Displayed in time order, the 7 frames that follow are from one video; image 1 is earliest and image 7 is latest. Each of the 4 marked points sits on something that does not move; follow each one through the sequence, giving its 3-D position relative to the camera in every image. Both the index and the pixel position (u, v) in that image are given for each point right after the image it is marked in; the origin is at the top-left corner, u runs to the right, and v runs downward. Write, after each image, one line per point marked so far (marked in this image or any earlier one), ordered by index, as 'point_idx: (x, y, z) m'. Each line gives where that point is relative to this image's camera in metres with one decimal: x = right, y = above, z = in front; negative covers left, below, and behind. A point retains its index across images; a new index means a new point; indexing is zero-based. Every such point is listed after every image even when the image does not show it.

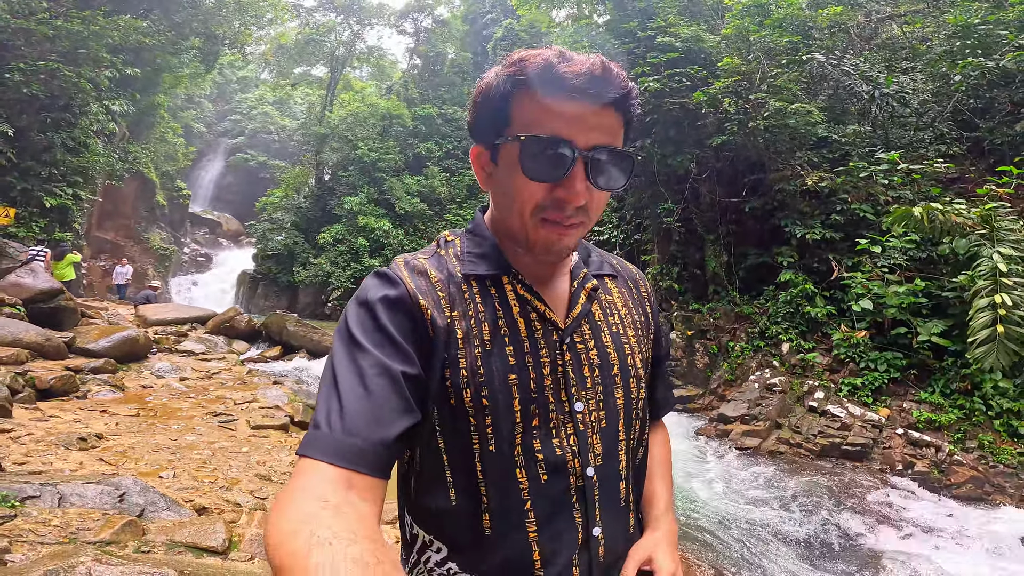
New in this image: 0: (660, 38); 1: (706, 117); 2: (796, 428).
0: (+2.9, +4.6, +9.9) m
1: (+3.0, +2.7, +8.3) m
2: (+2.9, -1.5, +5.7) m
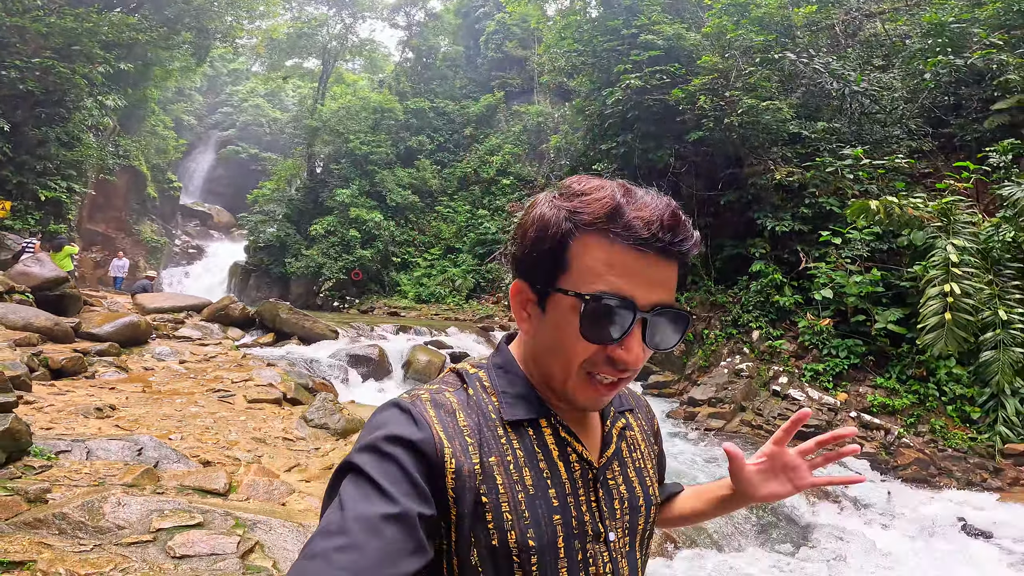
0: (+2.6, +4.7, +10.1) m
1: (+2.8, +2.8, +8.6) m
2: (+2.7, -1.4, +6.1) m
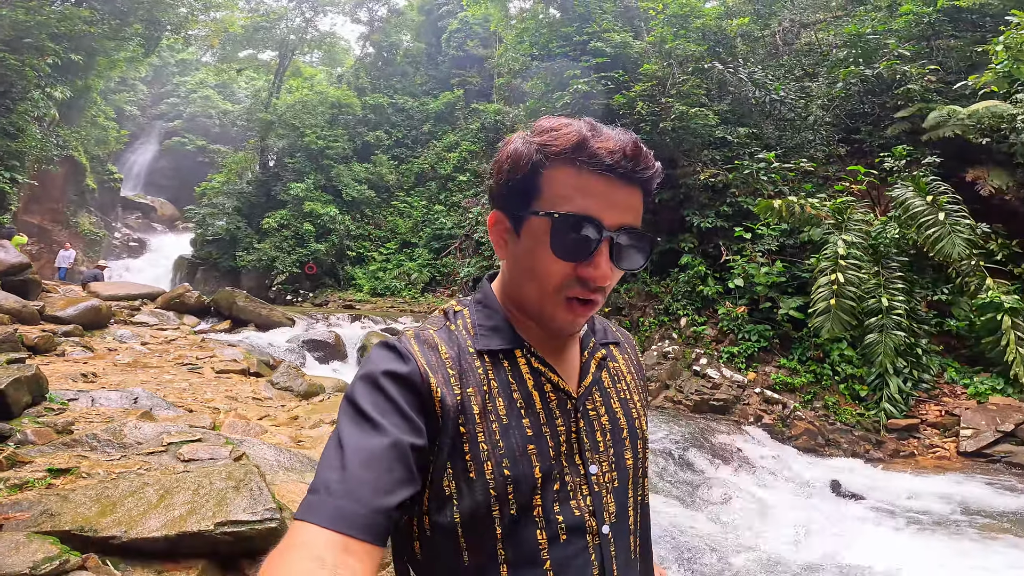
0: (+1.7, +4.9, +10.8) m
1: (+2.0, +3.0, +9.3) m
2: (+2.0, -1.3, +6.8) m
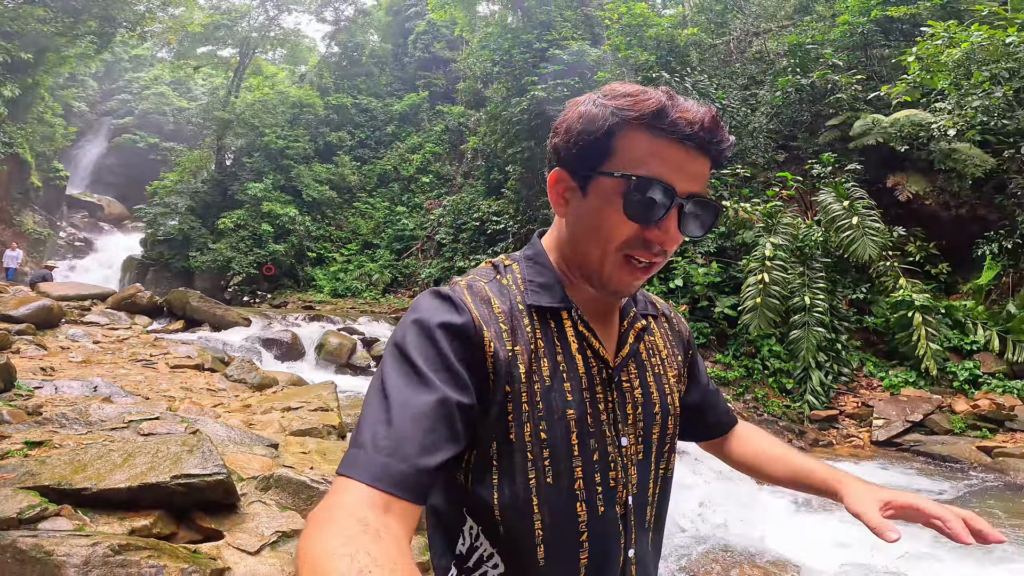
0: (+0.8, +4.9, +11.2) m
1: (+1.2, +3.0, +9.7) m
2: (+1.4, -1.2, +7.2) m
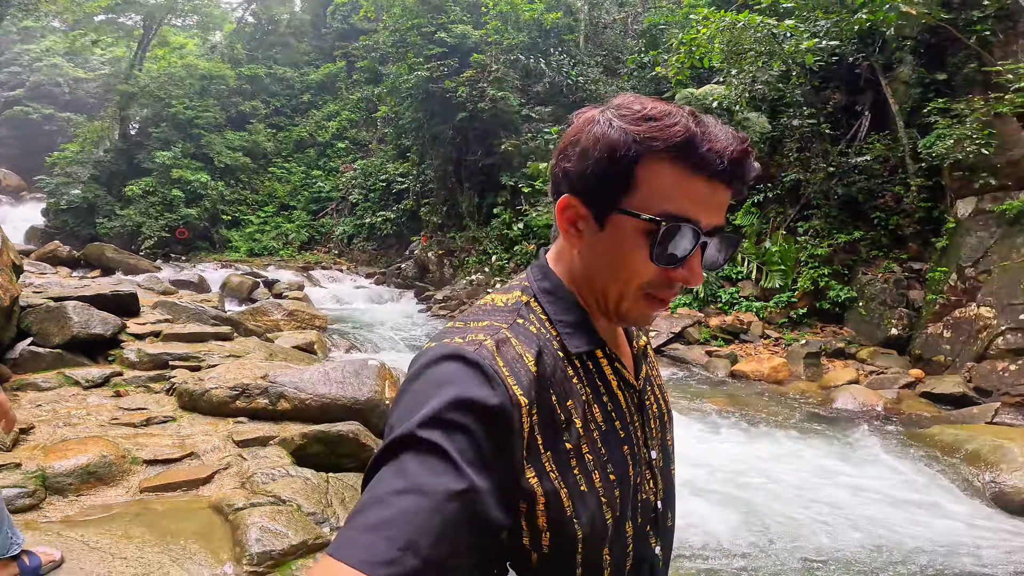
0: (-1.8, +6.0, +12.7) m
1: (-1.2, +4.1, +11.4) m
2: (-0.6, -0.3, +9.2) m
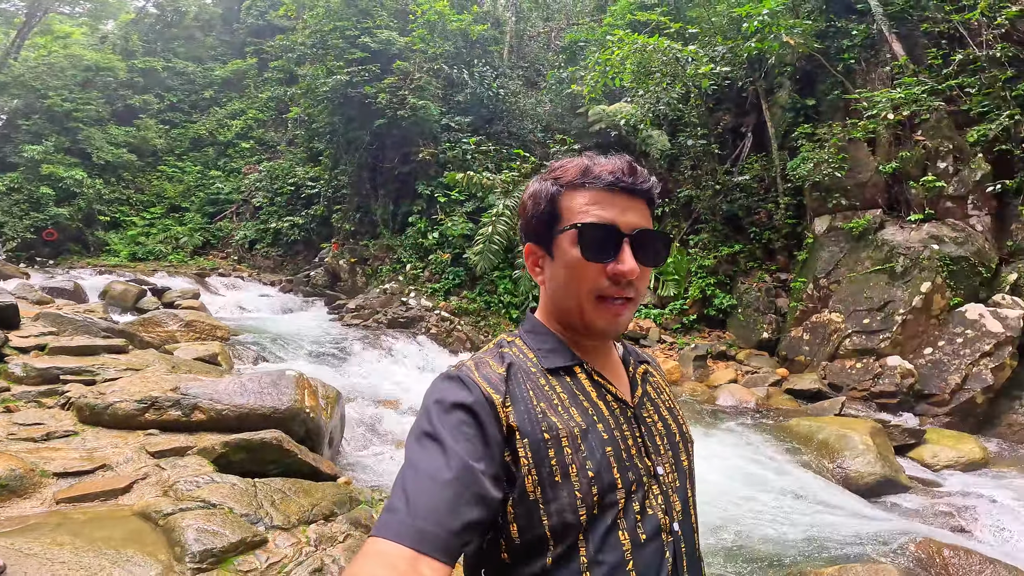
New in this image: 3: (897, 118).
0: (-3.8, +5.9, +12.6) m
1: (-3.0, +3.9, +11.4) m
2: (-2.1, -0.5, +9.2) m
3: (+5.6, +2.6, +7.9) m
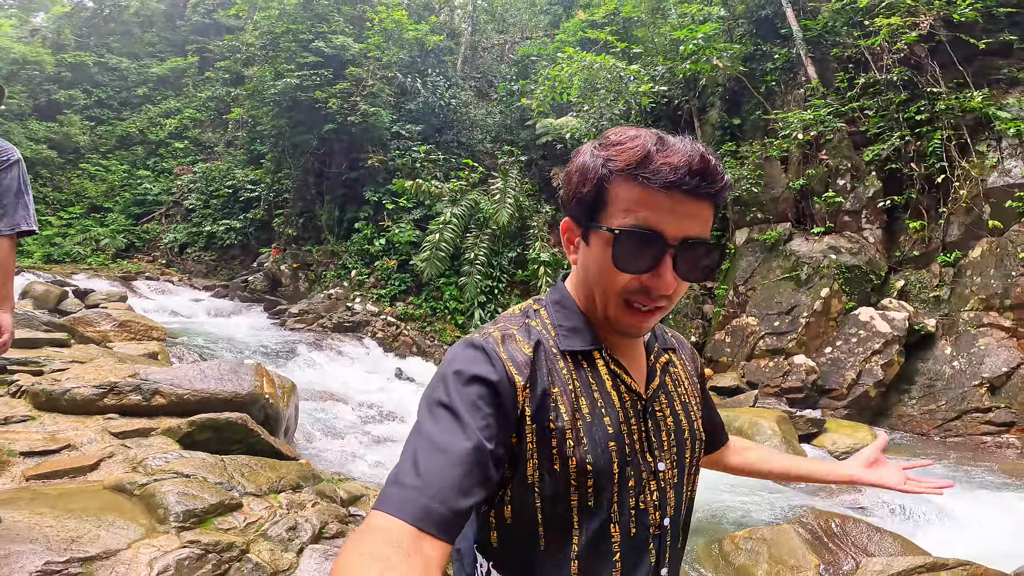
0: (-5.0, +5.7, +12.5) m
1: (-4.1, +3.8, +11.4) m
2: (-3.0, -0.5, +9.3) m
3: (+4.8, +2.4, +8.8) m
